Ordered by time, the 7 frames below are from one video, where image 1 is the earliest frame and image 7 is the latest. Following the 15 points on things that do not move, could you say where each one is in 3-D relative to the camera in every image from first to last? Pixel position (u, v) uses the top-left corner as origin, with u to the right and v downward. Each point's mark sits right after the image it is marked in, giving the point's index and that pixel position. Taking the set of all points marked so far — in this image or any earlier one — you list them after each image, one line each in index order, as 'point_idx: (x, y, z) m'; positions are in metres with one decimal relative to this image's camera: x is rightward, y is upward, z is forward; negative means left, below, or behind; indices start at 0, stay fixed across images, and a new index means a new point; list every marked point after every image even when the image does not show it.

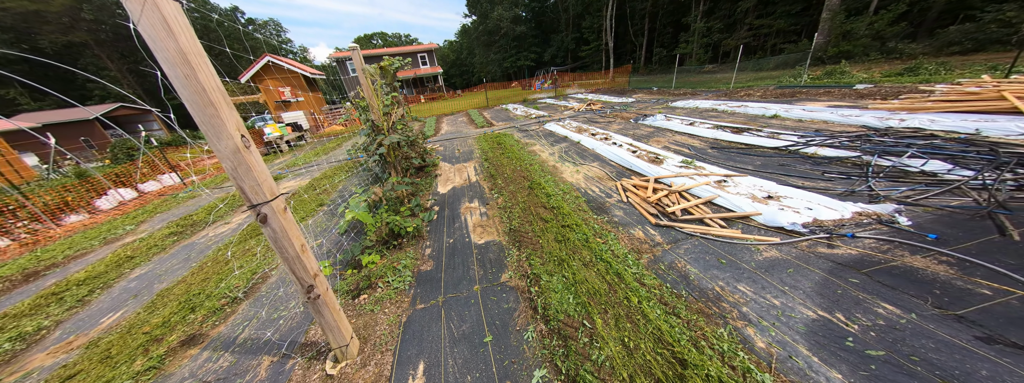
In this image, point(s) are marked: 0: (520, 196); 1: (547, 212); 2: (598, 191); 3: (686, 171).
0: (+0.2, -0.2, +4.7) m
1: (+0.7, -0.4, +4.0) m
2: (+1.7, 0.0, +4.5) m
3: (+3.5, +0.3, +4.3) m
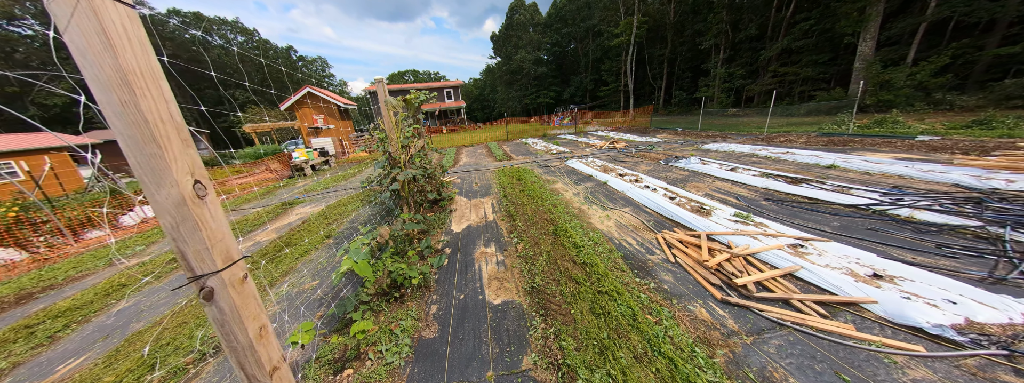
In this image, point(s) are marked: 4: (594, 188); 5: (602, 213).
0: (+0.6, -1.0, +4.1) m
1: (+1.0, -1.2, +3.3) m
2: (+2.1, -0.9, +3.9) m
3: (+3.9, -0.6, +3.6) m
4: (+2.3, +0.1, +6.5) m
5: (+2.0, -0.5, +5.1) m
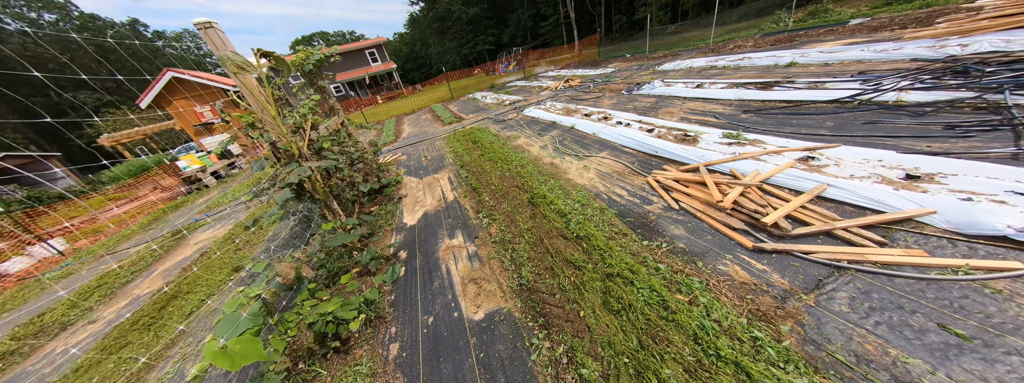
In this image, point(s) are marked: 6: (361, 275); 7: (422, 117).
0: (+0.2, -0.5, +3.3) m
1: (+0.7, -0.7, +2.7) m
2: (+1.6, -0.1, +3.3) m
3: (+3.3, +0.6, +3.2) m
4: (+1.2, +1.4, +5.6) m
5: (+1.2, +0.5, +4.3) m
6: (-2.2, -1.2, +3.4) m
7: (-4.7, +3.9, +11.8) m
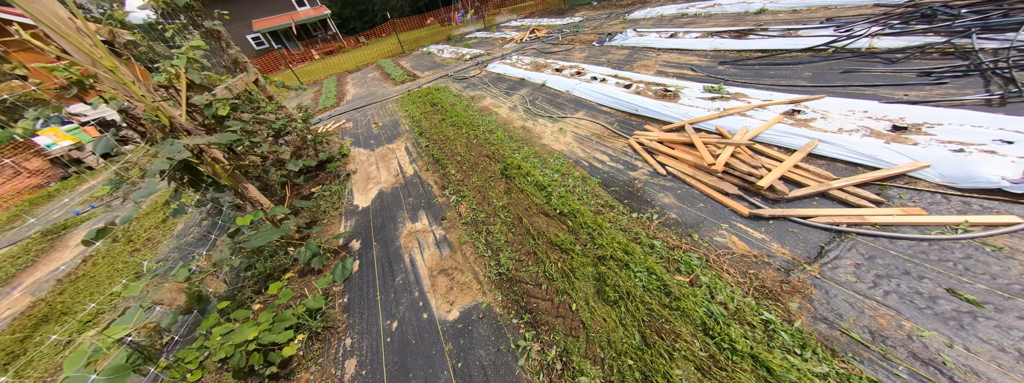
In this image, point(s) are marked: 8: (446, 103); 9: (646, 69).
0: (-0.2, -0.1, +2.9) m
1: (+0.5, -0.4, +2.3) m
2: (+1.3, +0.4, +3.0) m
3: (+2.9, +1.1, +3.0) m
4: (+0.4, +2.2, +5.0) m
5: (+0.7, +1.1, +3.9) m
6: (-2.5, -1.0, +2.7) m
7: (-6.4, +5.1, +9.9) m
8: (-1.6, +2.2, +5.5) m
9: (+2.7, +2.5, +4.6) m
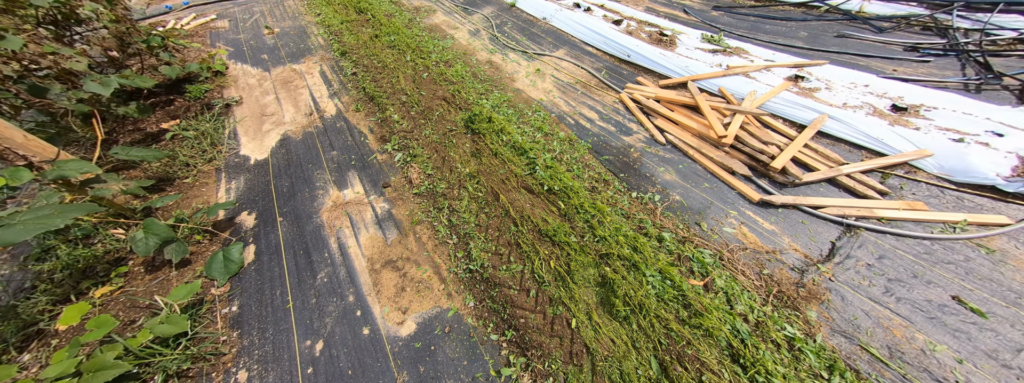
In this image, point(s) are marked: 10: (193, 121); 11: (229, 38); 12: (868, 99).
0: (-0.5, +0.3, +2.2) m
1: (+0.2, -0.1, +1.8) m
2: (+0.9, +0.8, +2.4) m
3: (+2.6, +1.5, +2.6) m
4: (-0.2, +3.0, +3.8) m
5: (+0.3, +1.7, +3.0) m
6: (-2.8, -0.6, +1.7) m
7: (-7.6, +7.0, +6.4) m
8: (-2.3, +3.1, +3.8) m
9: (+2.2, +3.2, +3.8) m
10: (-3.7, +0.8, +2.6) m
11: (-4.7, +2.5, +3.7) m
12: (+3.2, +0.8, +2.0) m
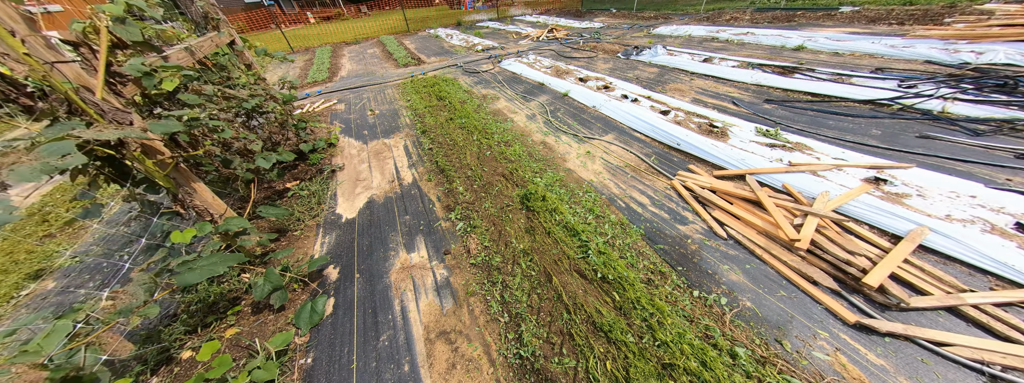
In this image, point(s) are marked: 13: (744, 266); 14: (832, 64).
0: (+0.1, -0.5, +2.4) m
1: (+0.7, -0.8, +1.8) m
2: (+1.5, -0.2, +2.5) m
3: (+3.2, +0.4, +2.6) m
4: (+0.8, +1.8, +4.4) m
5: (+1.0, +0.6, +3.3) m
6: (-2.4, -1.1, +2.1) m
7: (-5.8, +5.6, +8.9) m
8: (-1.2, +2.0, +4.8) m
9: (+3.2, +1.8, +4.1) m
10: (-3.0, +0.1, +3.4) m
11: (-3.7, +1.6, +5.0) m
12: (+3.8, -0.2, +1.8) m
13: (+1.9, -0.6, +1.9) m
14: (+6.2, +2.5, +4.3) m
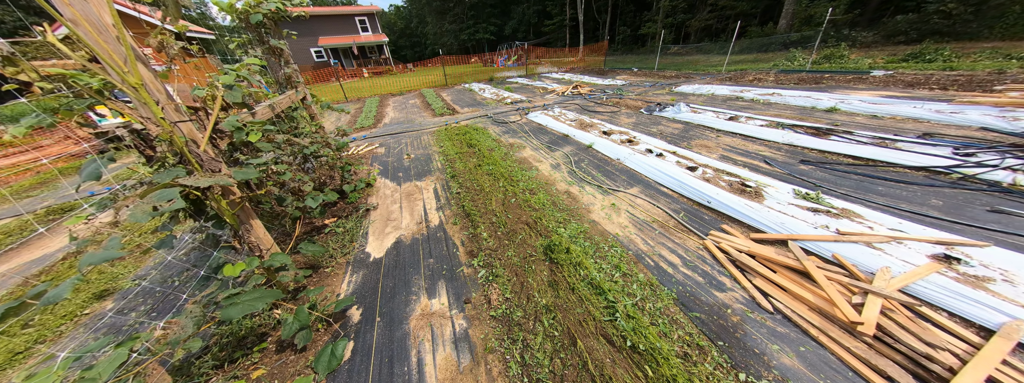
0: (+0.3, -1.0, +2.3) m
1: (+0.8, -1.3, +1.7) m
2: (+1.8, -0.8, +2.4) m
3: (+3.5, -0.3, +2.4) m
4: (+1.3, +0.8, +4.6) m
5: (+1.4, -0.1, +3.4) m
6: (-2.2, -1.5, +2.1) m
7: (-4.8, +4.1, +10.2) m
8: (-0.7, +1.1, +5.2) m
9: (+3.6, +0.8, +4.2) m
10: (-2.7, -0.5, +3.6) m
11: (-3.1, +0.8, +5.5) m
12: (+4.0, -0.8, +1.5) m
13: (+2.1, -1.2, +1.7) m
14: (+6.7, +1.4, +4.3) m
